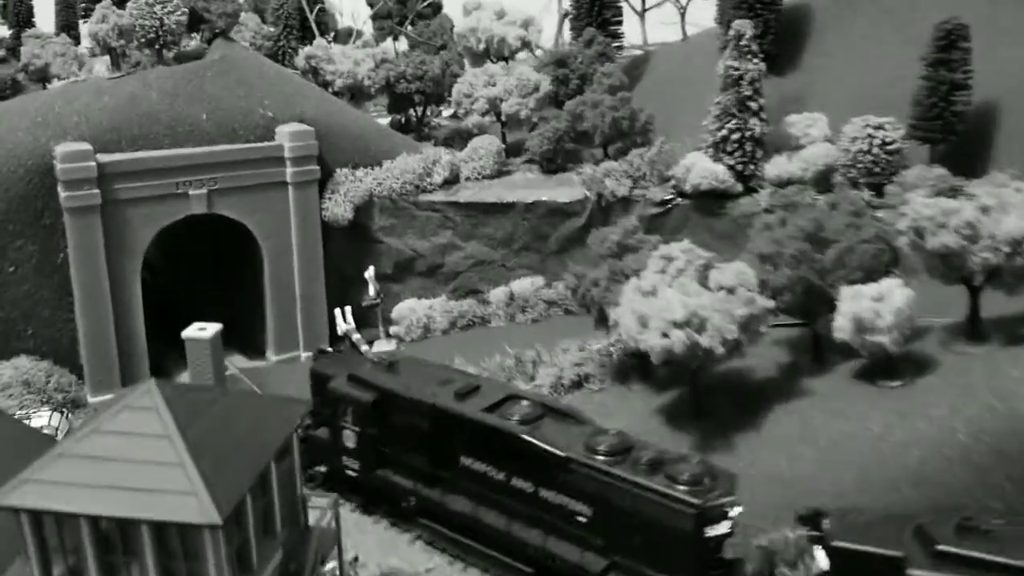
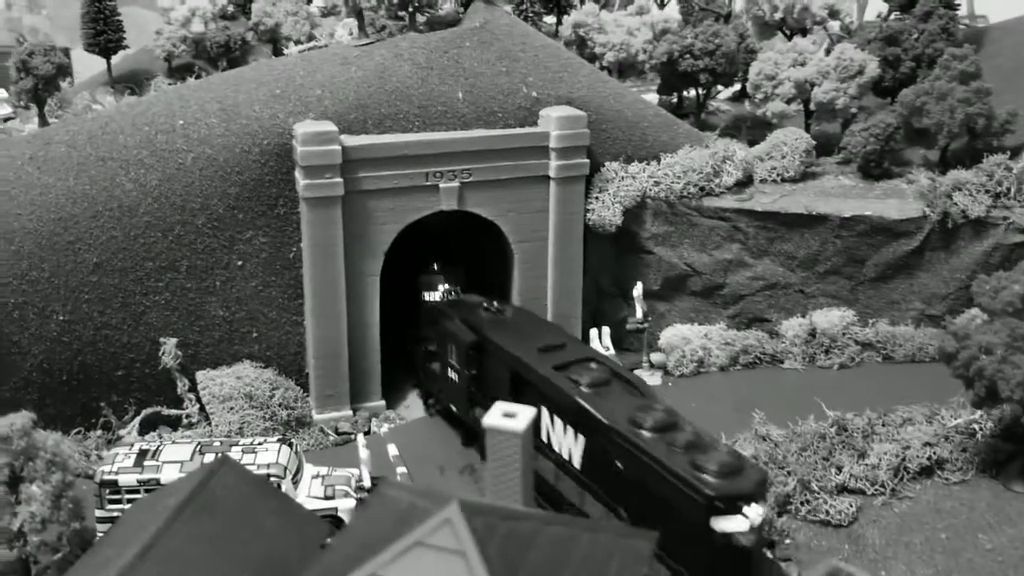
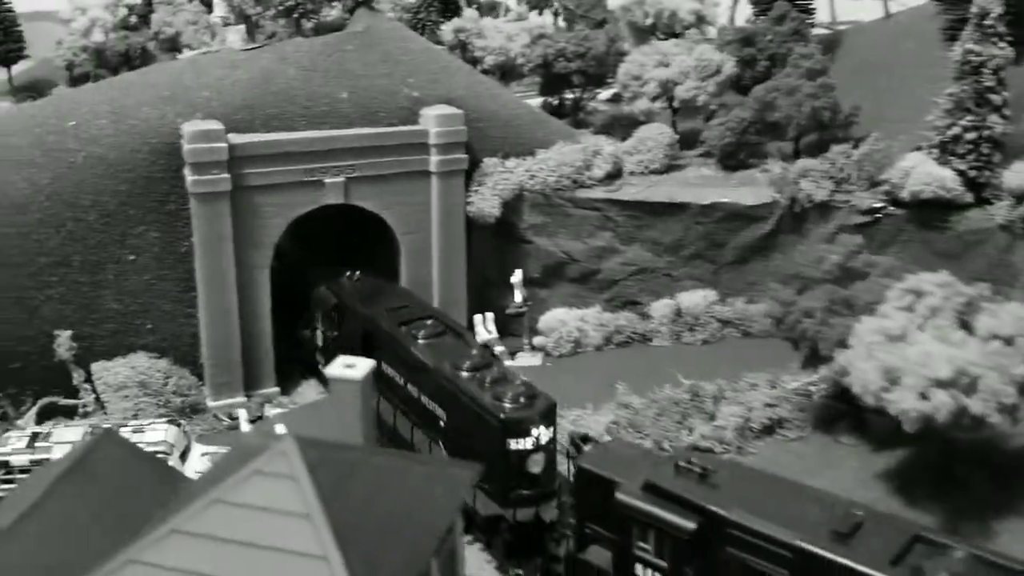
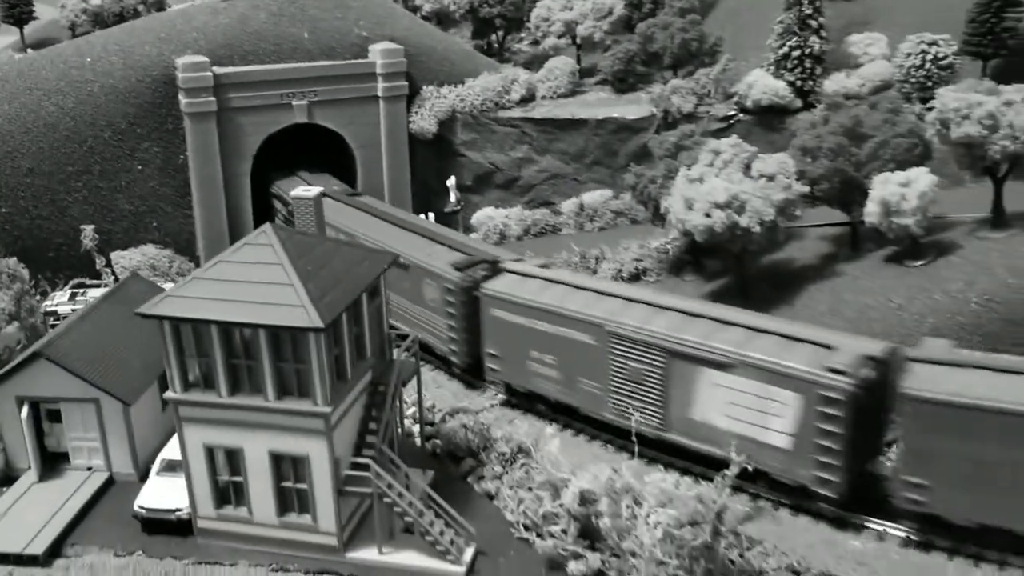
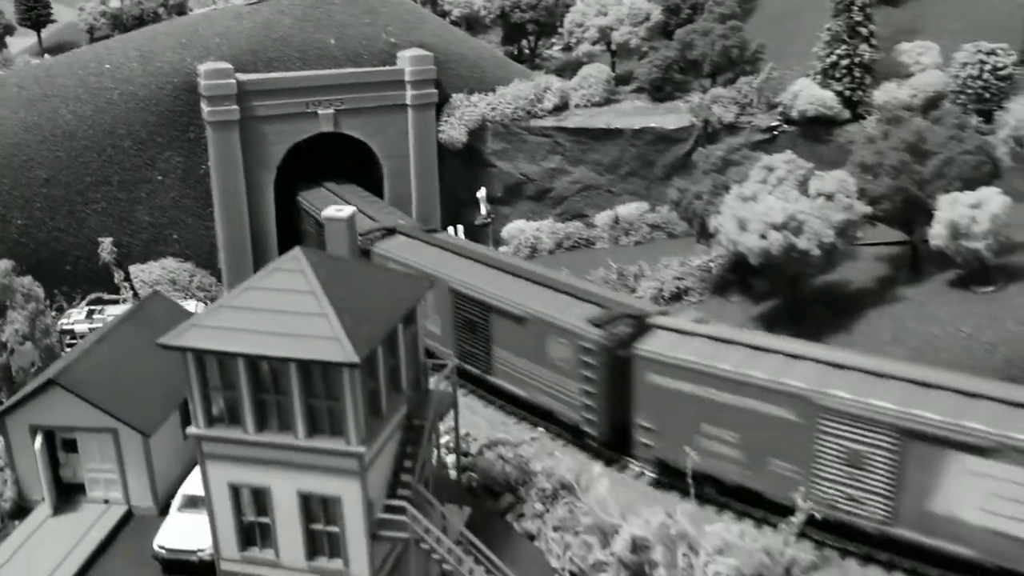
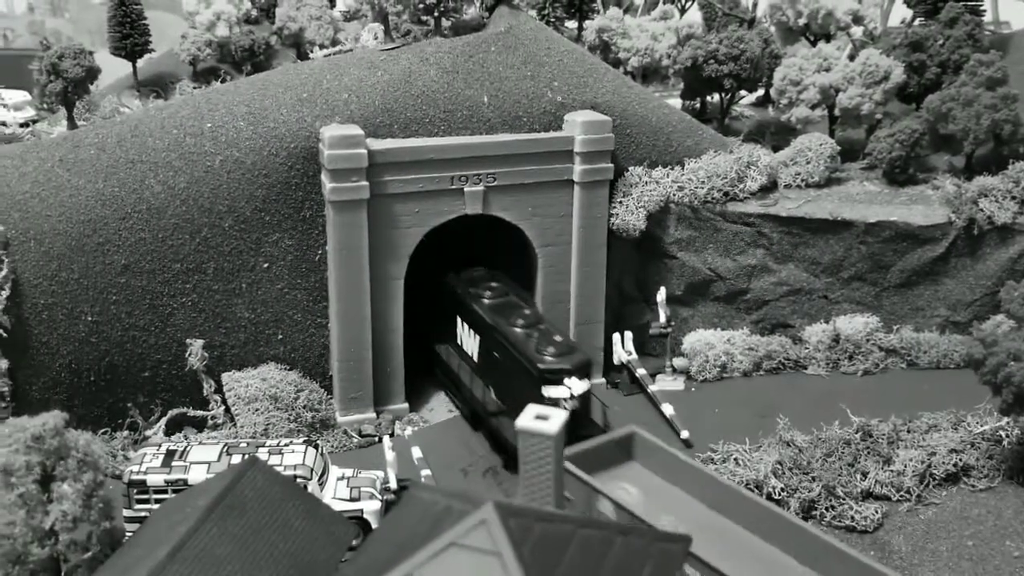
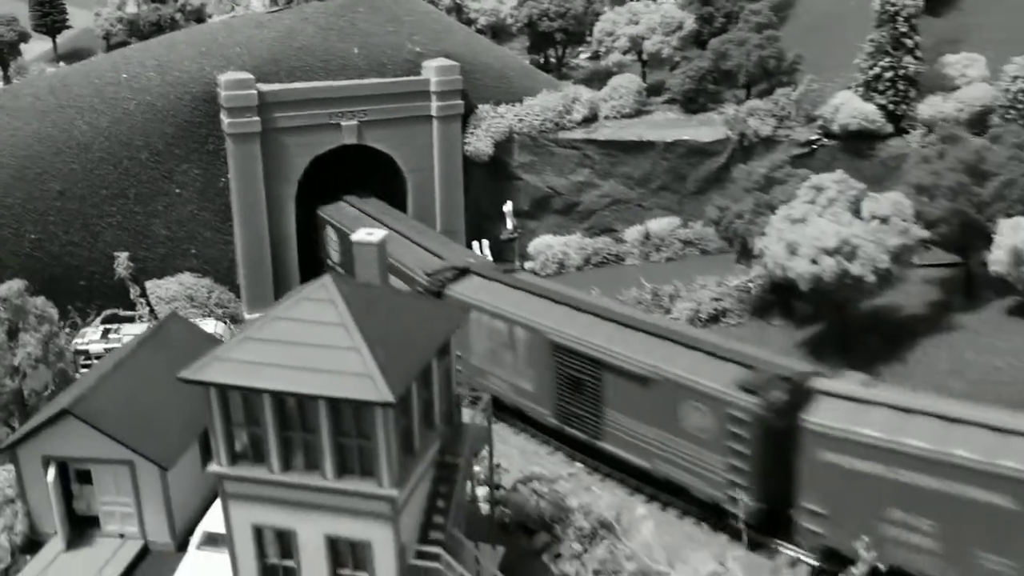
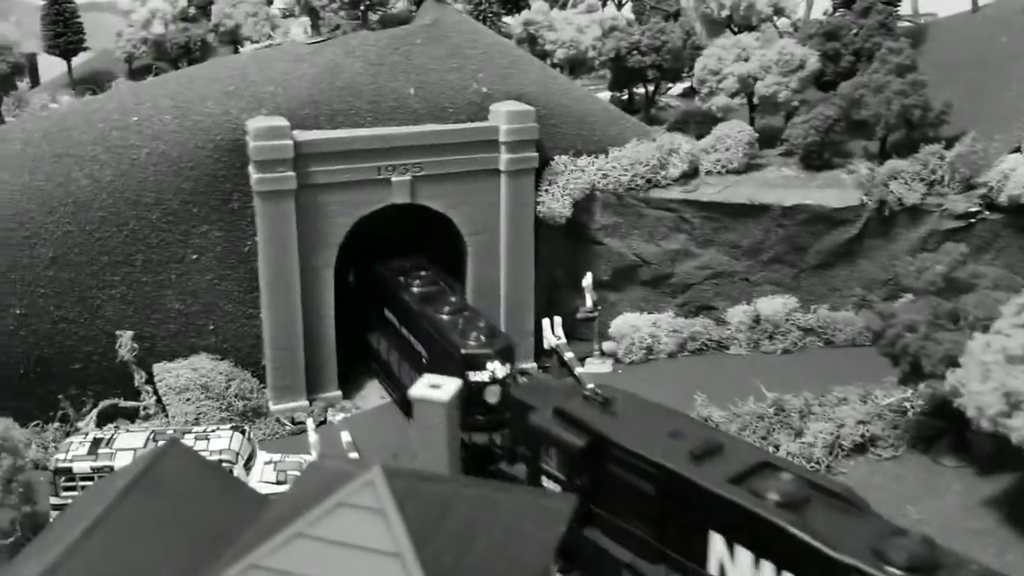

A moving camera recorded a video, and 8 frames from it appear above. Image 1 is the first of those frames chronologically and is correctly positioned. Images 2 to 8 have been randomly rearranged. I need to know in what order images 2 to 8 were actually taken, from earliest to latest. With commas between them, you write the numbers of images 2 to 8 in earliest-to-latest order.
3, 8, 2, 6, 7, 5, 4
